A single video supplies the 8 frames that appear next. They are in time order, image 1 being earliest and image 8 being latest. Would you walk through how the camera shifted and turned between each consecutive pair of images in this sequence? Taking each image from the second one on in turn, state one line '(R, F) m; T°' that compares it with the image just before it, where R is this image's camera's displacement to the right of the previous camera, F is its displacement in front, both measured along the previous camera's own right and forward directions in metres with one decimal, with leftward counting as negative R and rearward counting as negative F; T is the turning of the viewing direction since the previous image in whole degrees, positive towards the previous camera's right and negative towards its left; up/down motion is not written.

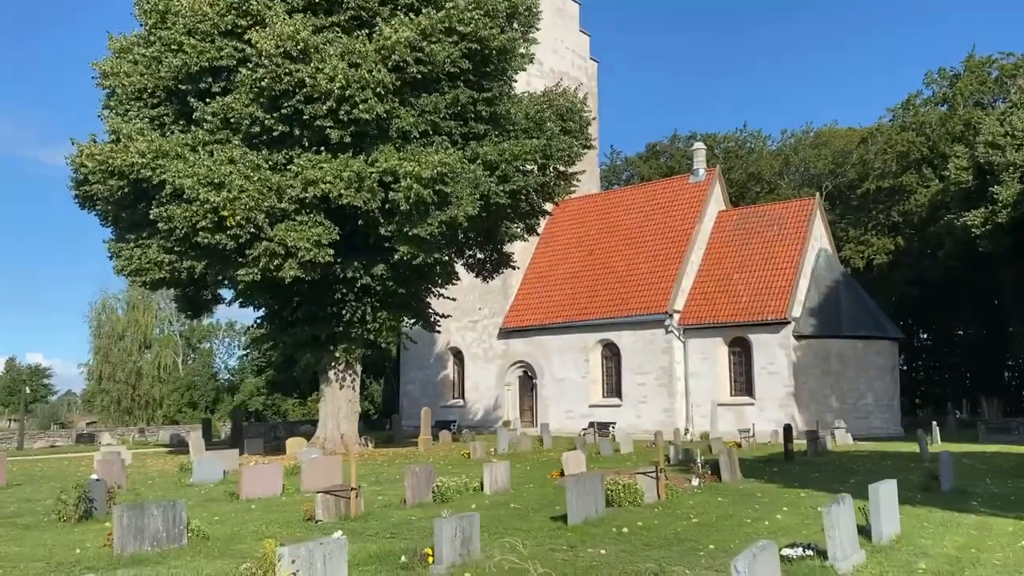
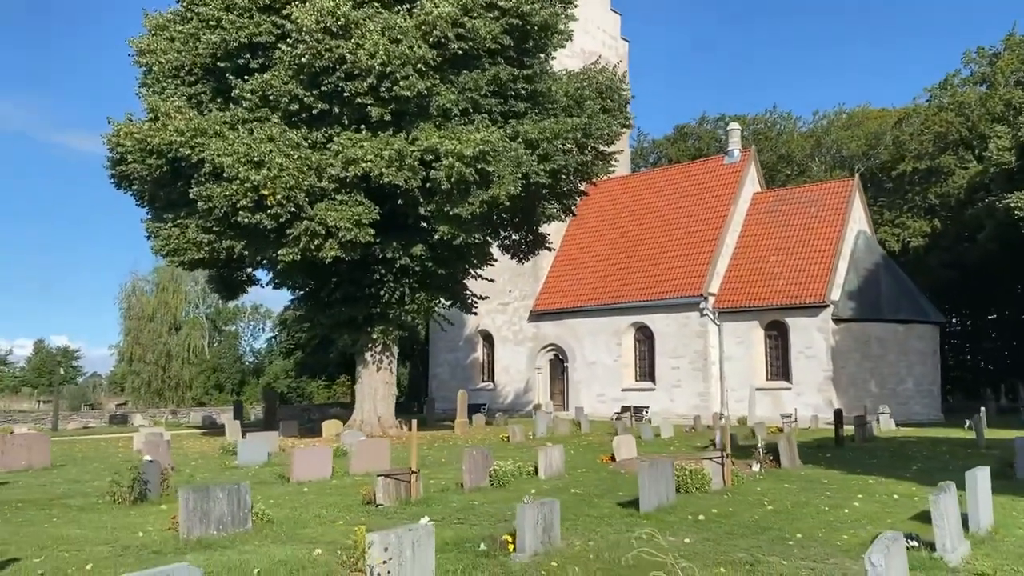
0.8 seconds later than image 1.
(-0.5, +0.4) m; -1°
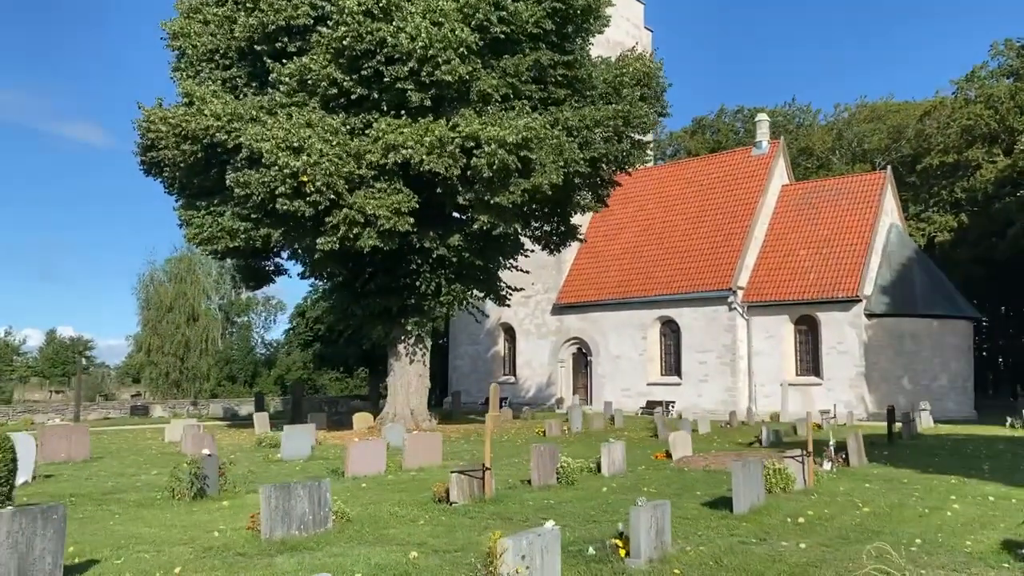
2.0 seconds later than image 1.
(-0.8, +0.5) m; 0°
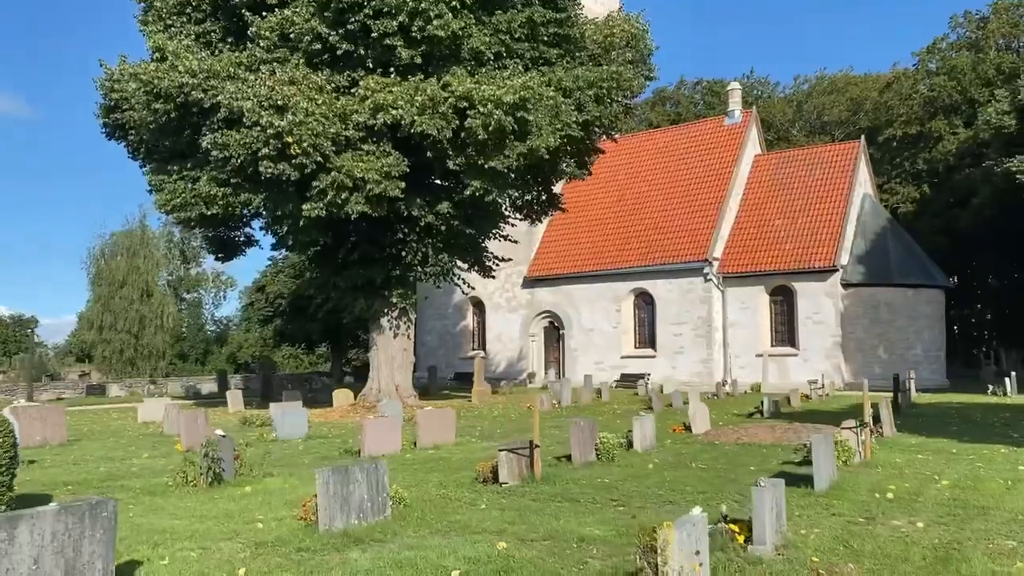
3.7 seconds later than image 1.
(-1.1, +0.9) m; +3°
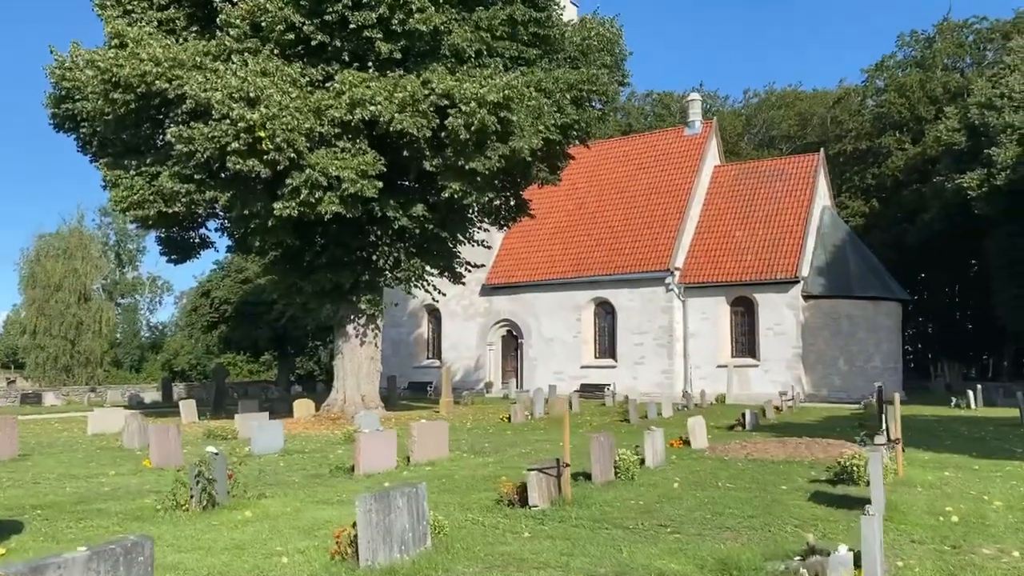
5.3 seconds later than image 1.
(-0.9, +0.8) m; +4°
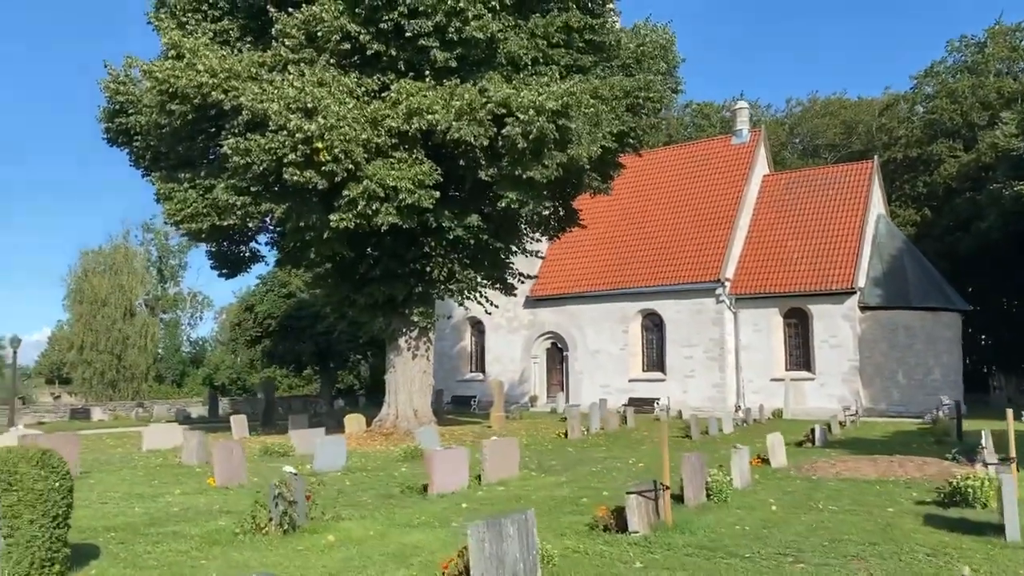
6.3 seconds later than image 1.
(-0.6, +0.5) m; -2°
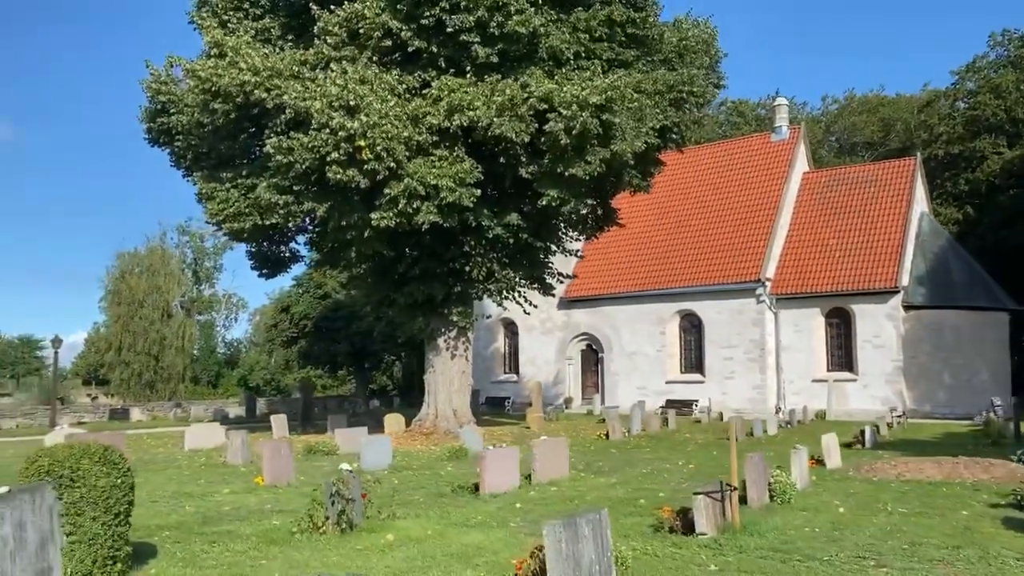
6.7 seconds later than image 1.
(-0.3, +0.2) m; -2°
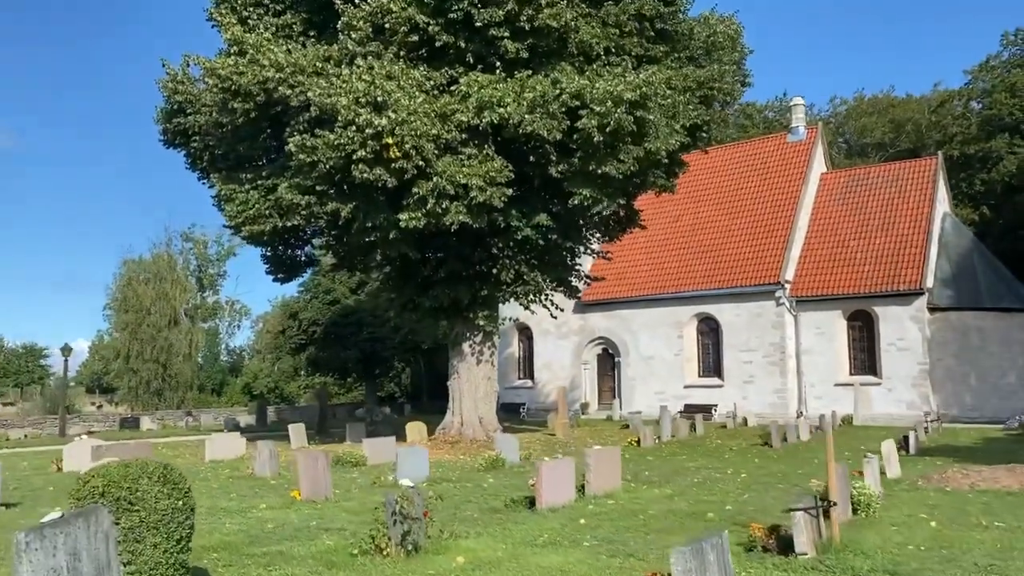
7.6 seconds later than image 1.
(-0.6, +0.6) m; 0°
